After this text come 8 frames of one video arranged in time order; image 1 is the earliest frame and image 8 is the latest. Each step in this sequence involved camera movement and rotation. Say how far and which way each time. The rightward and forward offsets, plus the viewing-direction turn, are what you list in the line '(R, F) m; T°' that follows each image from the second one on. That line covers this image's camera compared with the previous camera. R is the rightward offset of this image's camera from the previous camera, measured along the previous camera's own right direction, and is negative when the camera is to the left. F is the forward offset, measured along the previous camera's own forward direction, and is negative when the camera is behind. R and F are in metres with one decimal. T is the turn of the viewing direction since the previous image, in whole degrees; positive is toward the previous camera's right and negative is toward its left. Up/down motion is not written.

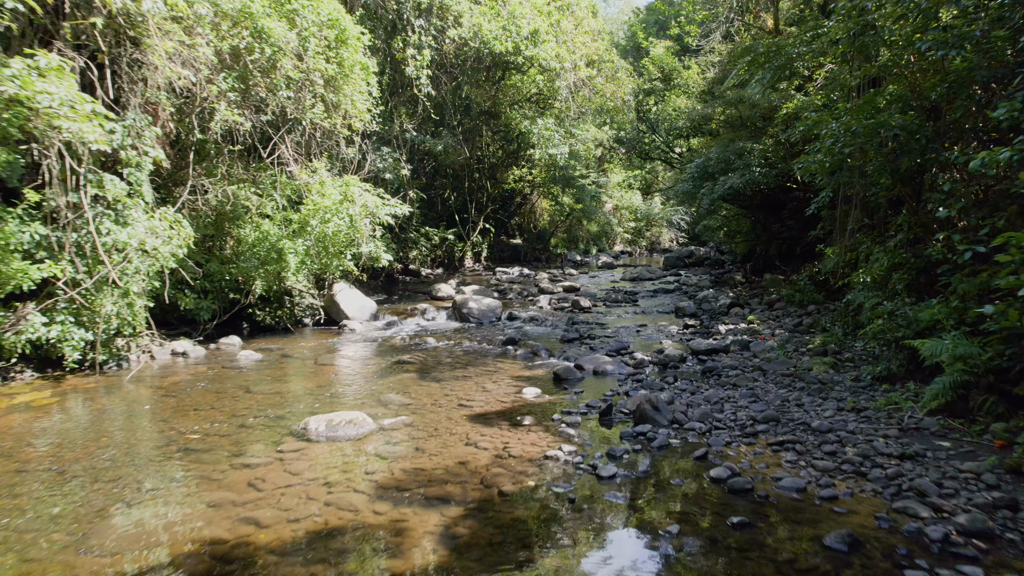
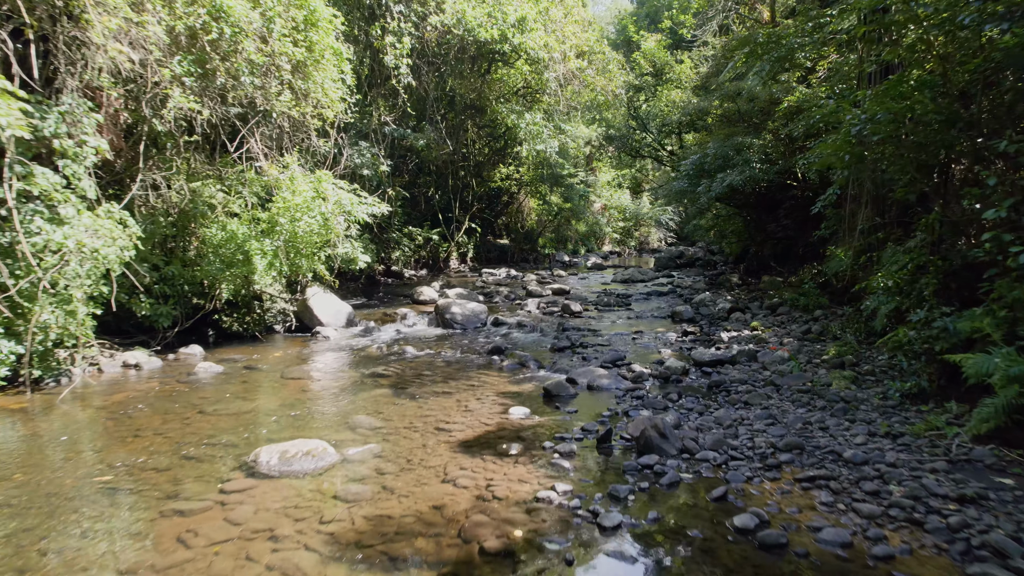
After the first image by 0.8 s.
(0.0, +0.7) m; +1°
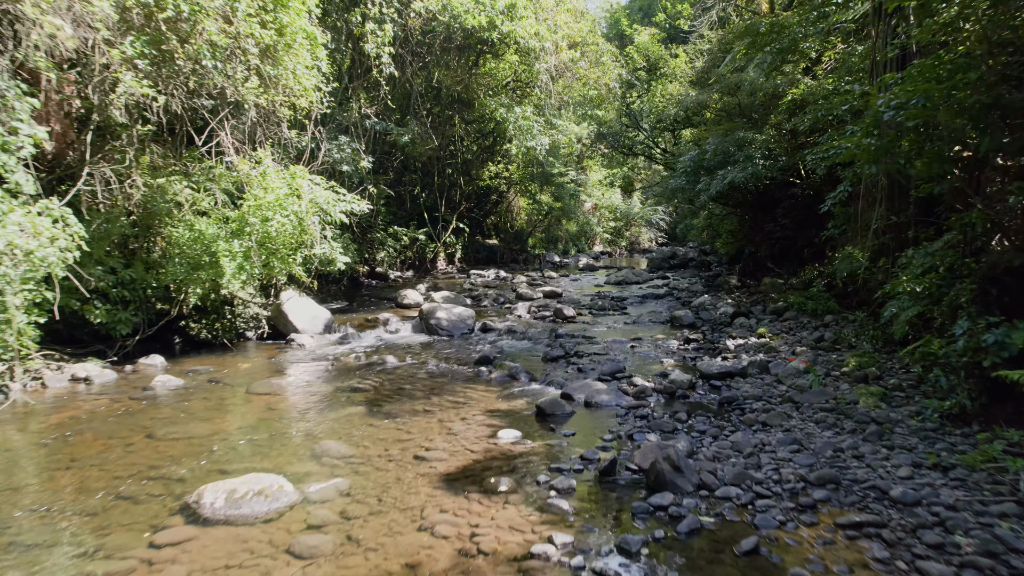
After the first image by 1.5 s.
(0.0, +0.6) m; +1°
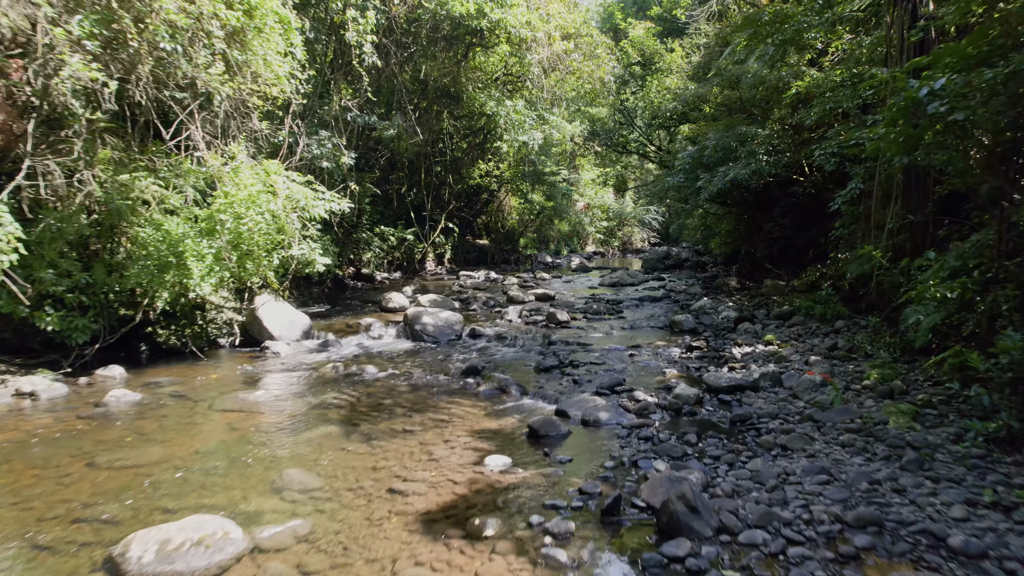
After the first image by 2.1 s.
(0.0, +0.6) m; +1°
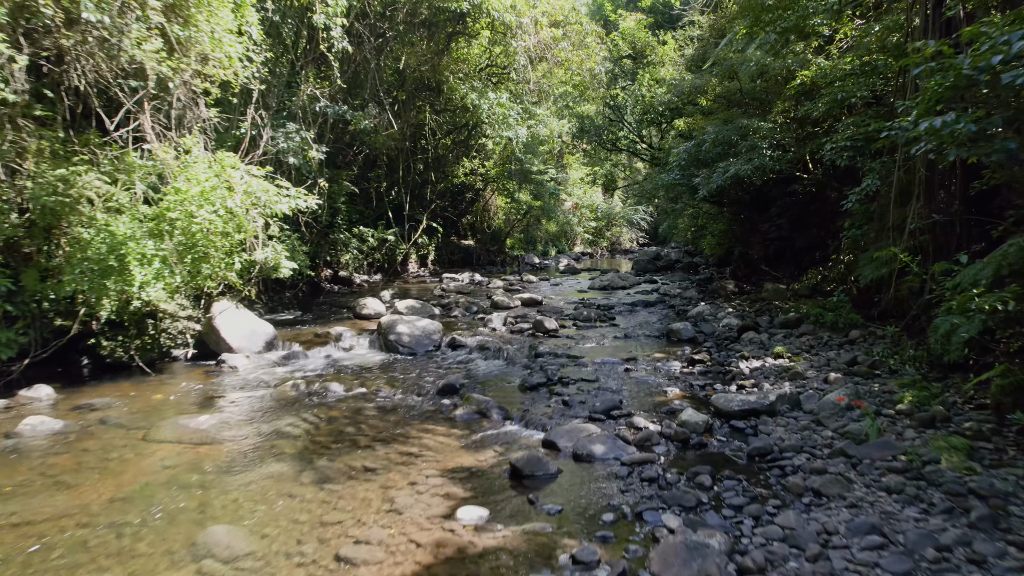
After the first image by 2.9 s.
(0.0, +0.8) m; +1°
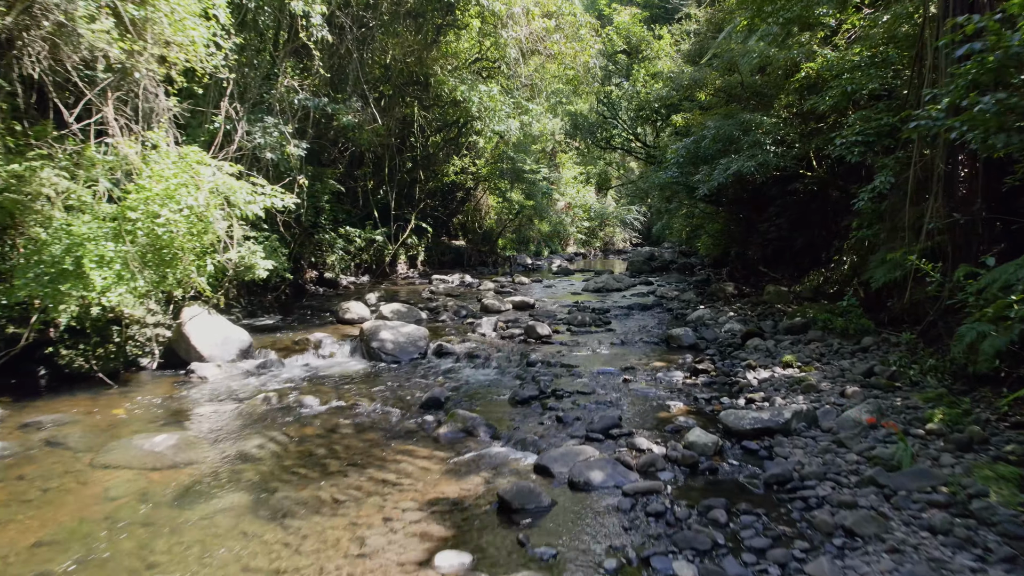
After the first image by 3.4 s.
(0.0, +0.5) m; +1°
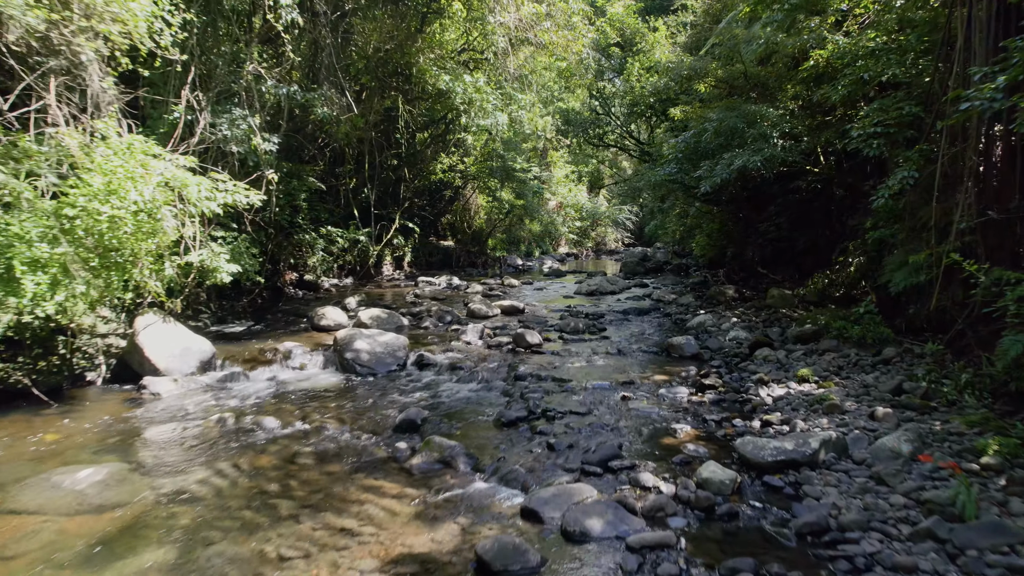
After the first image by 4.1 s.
(0.0, +0.7) m; +1°
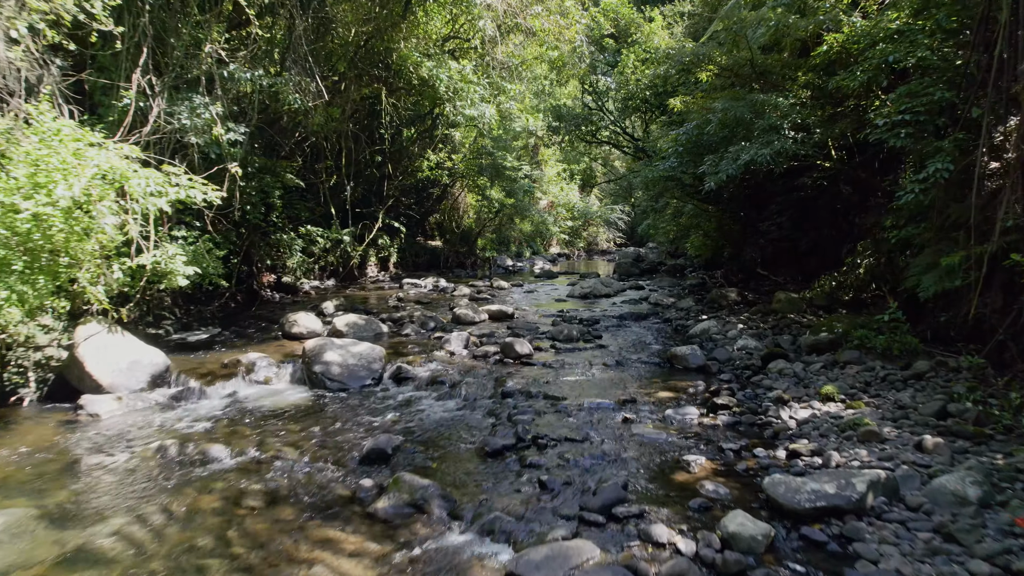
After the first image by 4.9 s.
(0.0, +0.7) m; +1°
